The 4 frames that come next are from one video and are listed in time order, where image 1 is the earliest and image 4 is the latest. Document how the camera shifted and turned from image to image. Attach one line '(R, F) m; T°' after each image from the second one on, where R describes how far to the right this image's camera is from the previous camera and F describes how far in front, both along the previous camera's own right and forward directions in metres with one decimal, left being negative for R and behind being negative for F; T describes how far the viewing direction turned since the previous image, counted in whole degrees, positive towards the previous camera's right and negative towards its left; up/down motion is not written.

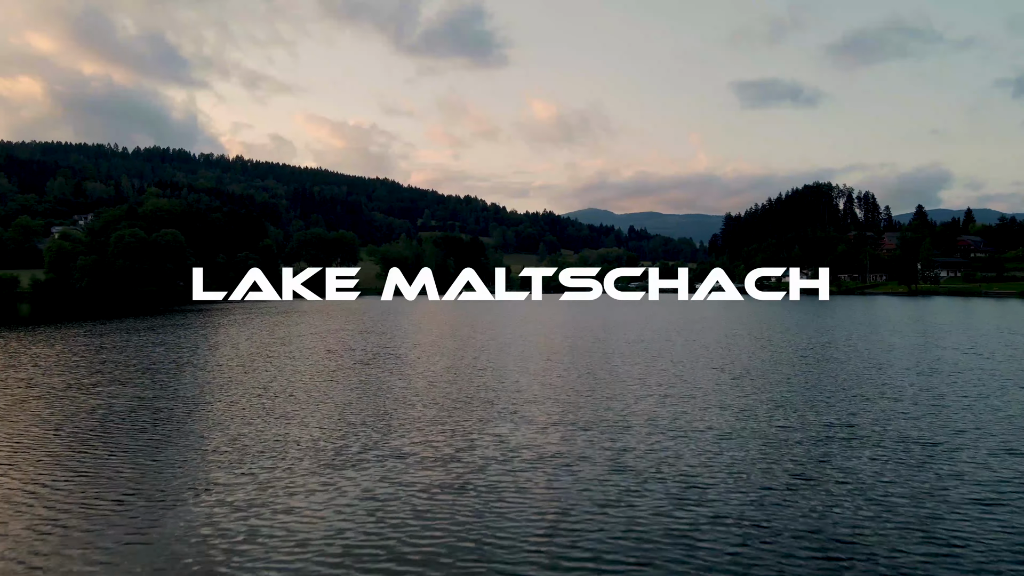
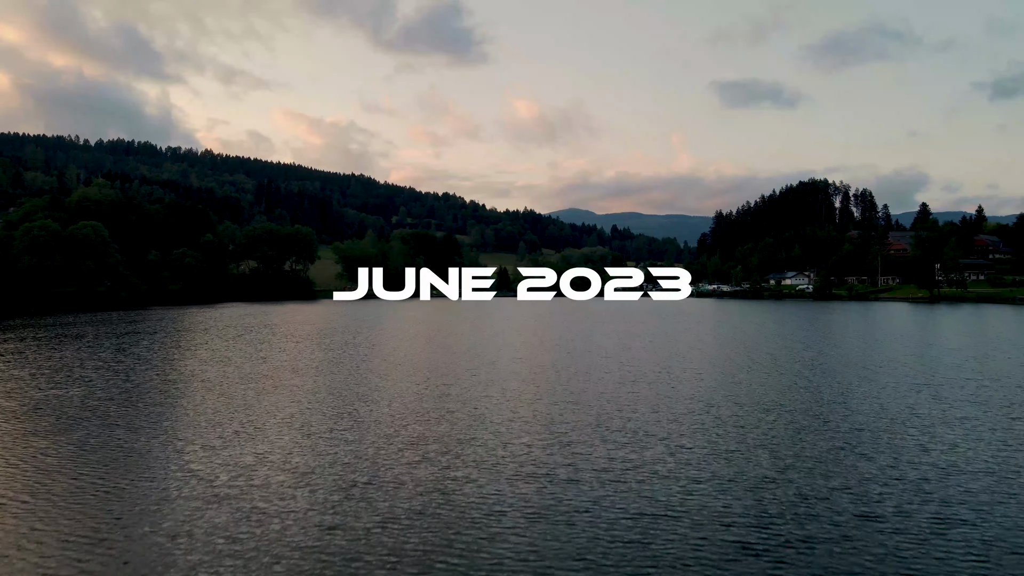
(+1.5, +17.2) m; +2°
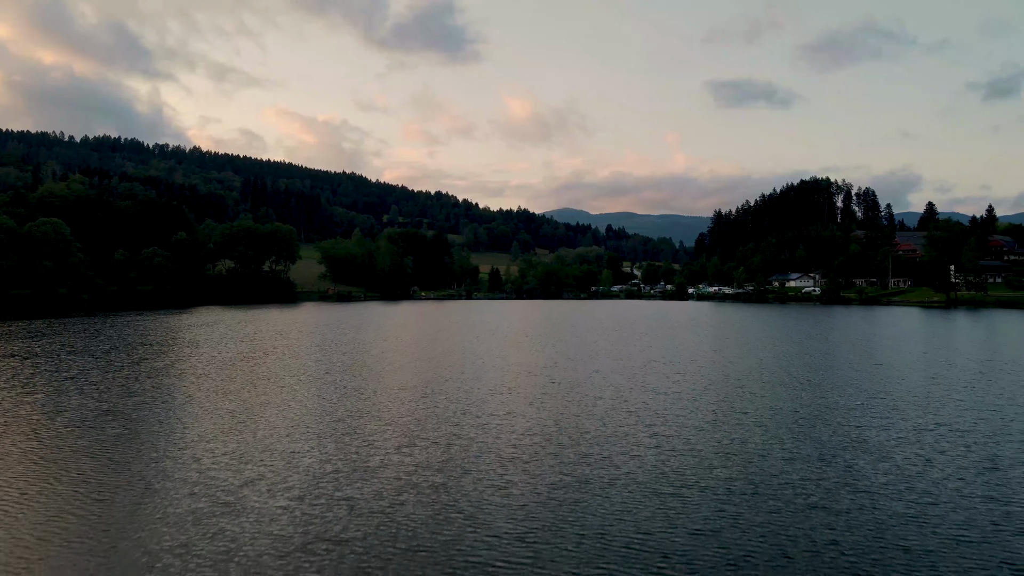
(+0.5, +8.0) m; +1°
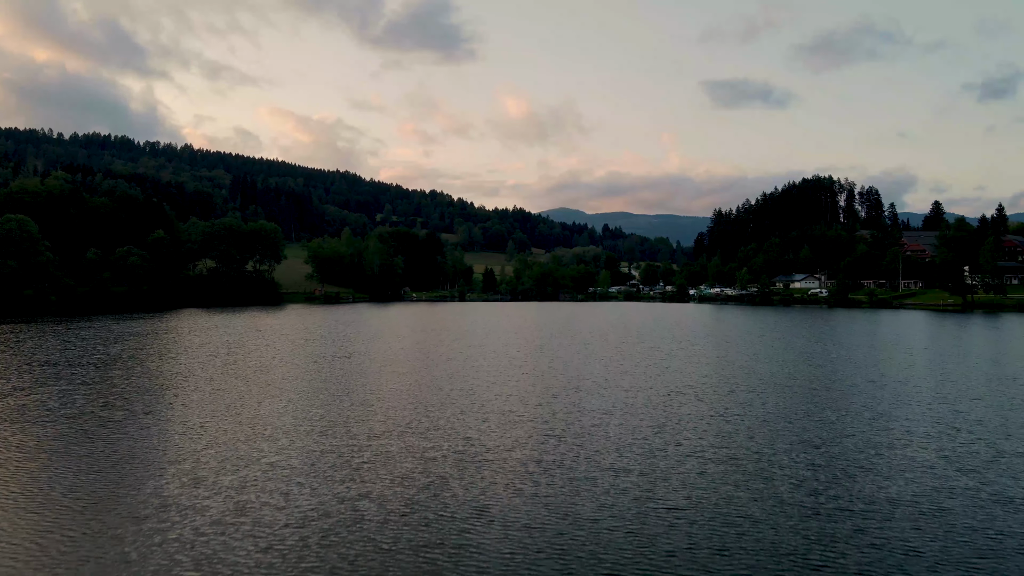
(+0.3, +6.3) m; 0°
